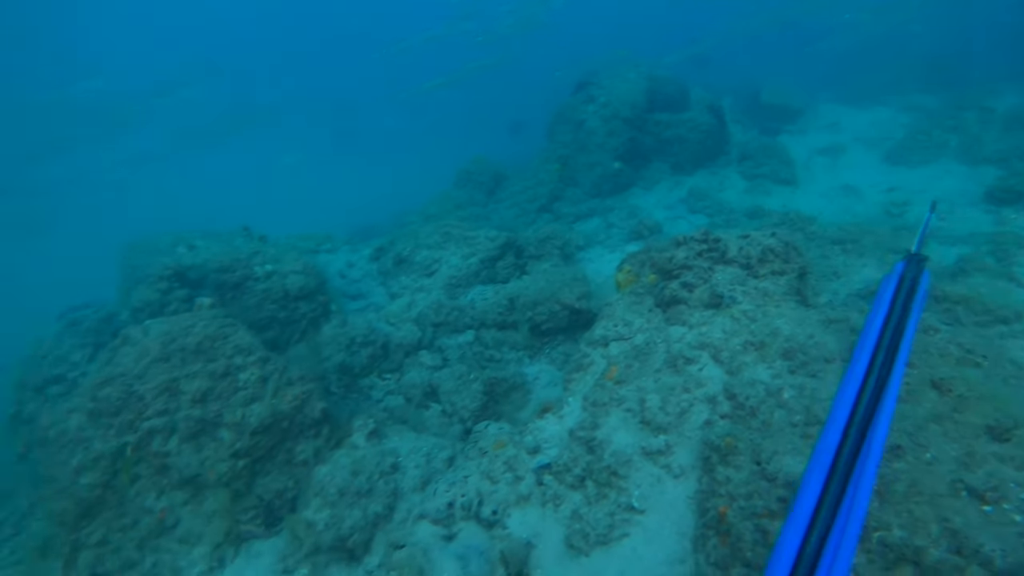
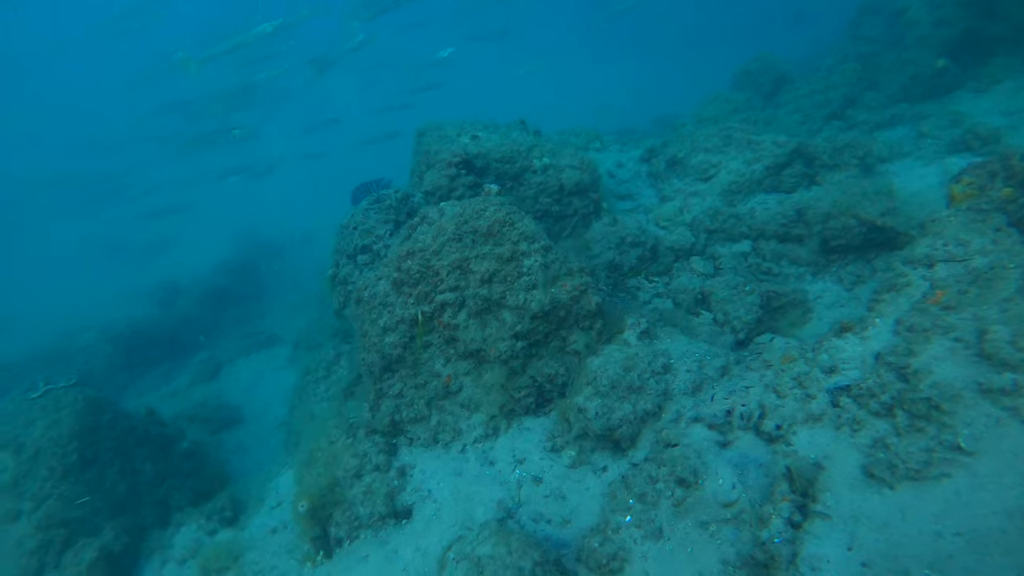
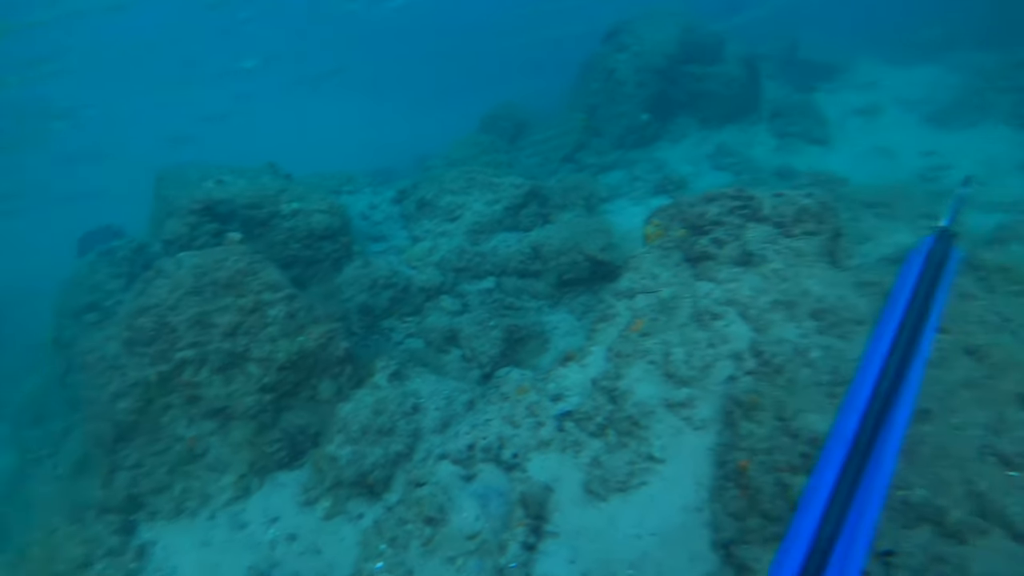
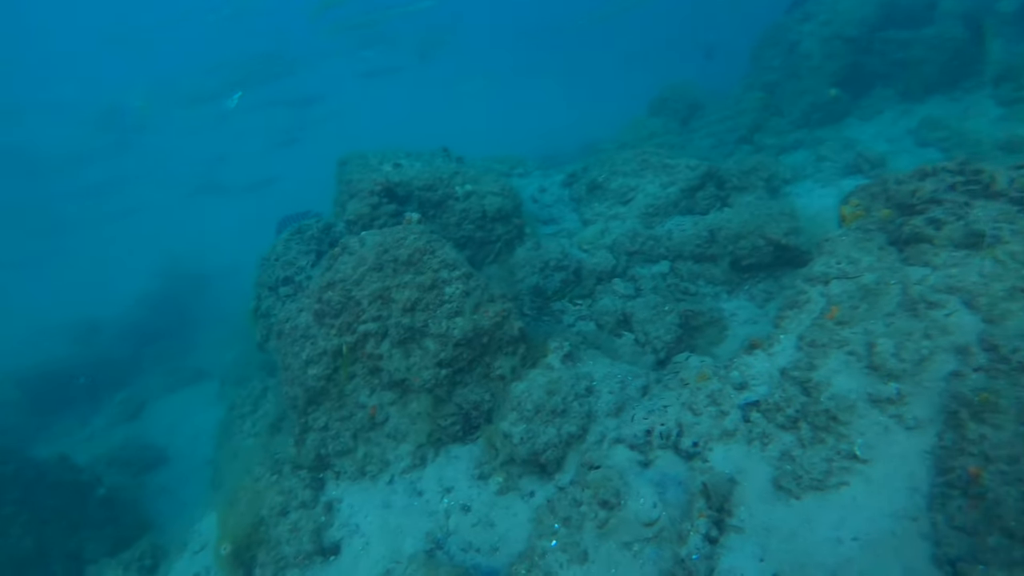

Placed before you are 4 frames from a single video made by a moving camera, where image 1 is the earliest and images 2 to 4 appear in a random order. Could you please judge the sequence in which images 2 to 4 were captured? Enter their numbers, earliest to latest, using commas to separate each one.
4, 2, 3
